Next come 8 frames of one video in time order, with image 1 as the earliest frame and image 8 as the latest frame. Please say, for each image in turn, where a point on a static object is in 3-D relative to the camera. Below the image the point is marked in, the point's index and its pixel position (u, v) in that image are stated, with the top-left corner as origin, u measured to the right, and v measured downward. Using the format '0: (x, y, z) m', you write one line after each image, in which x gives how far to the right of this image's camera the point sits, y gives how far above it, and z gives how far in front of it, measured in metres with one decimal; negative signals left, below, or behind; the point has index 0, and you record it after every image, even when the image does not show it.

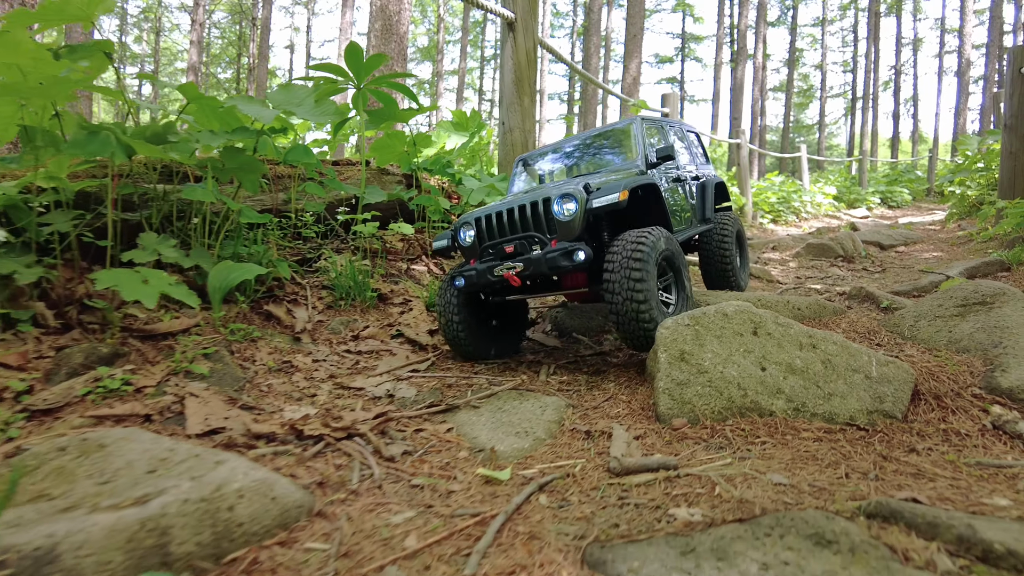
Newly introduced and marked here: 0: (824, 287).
0: (+2.7, 0.0, +5.4) m
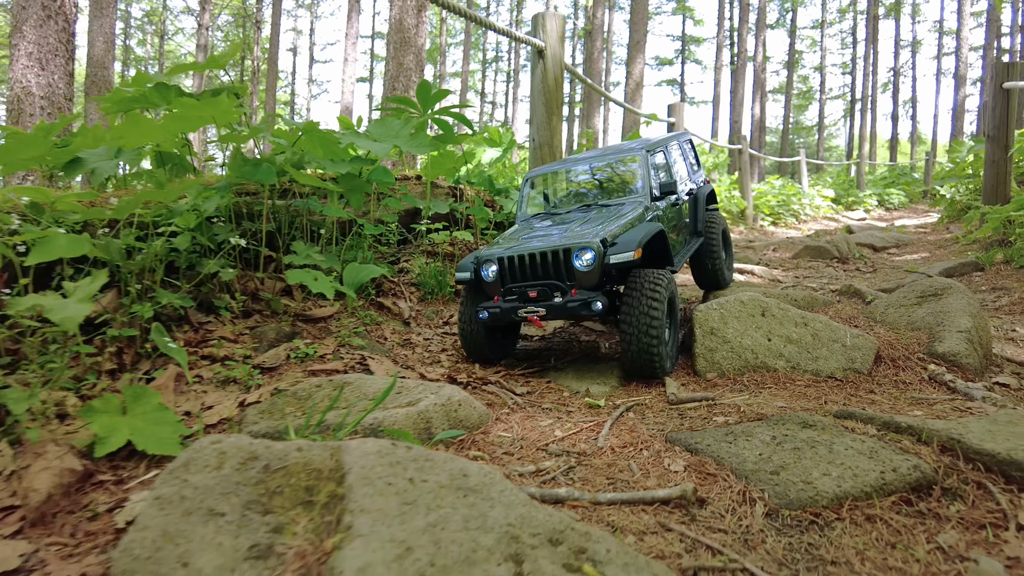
0: (+3.1, 0.0, +6.3) m
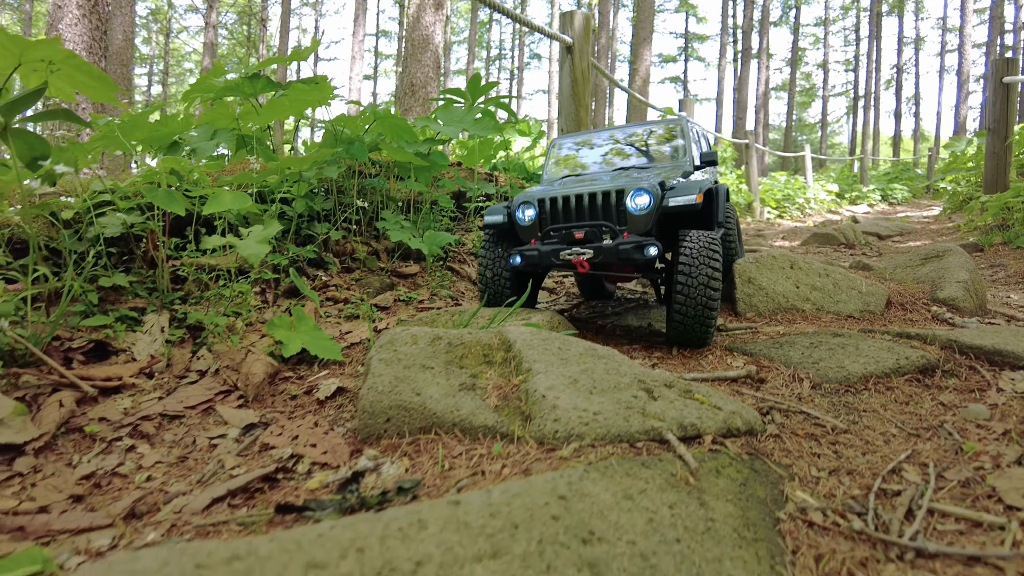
0: (+3.5, +0.3, +6.9) m
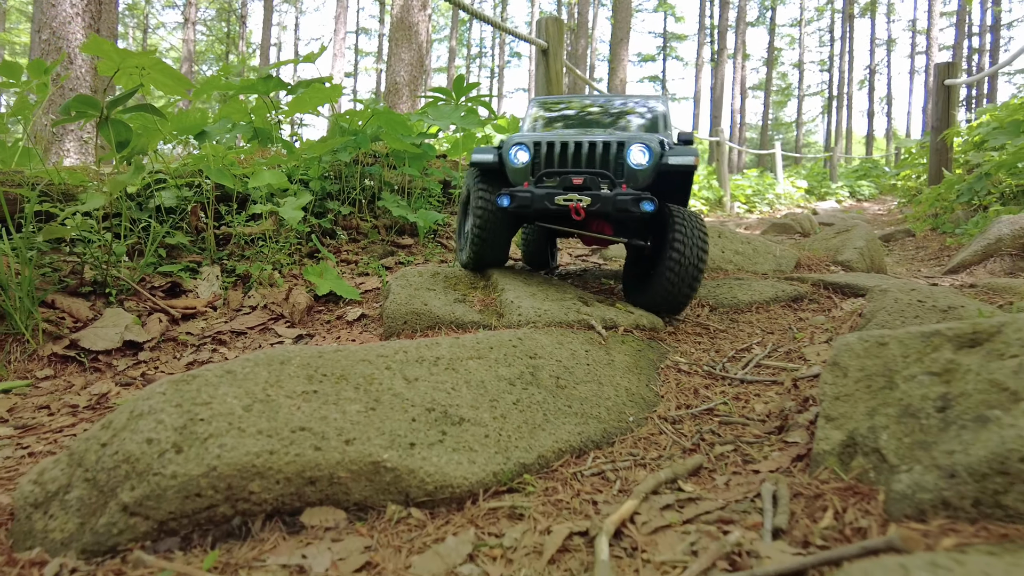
0: (+3.2, +0.6, +7.8) m
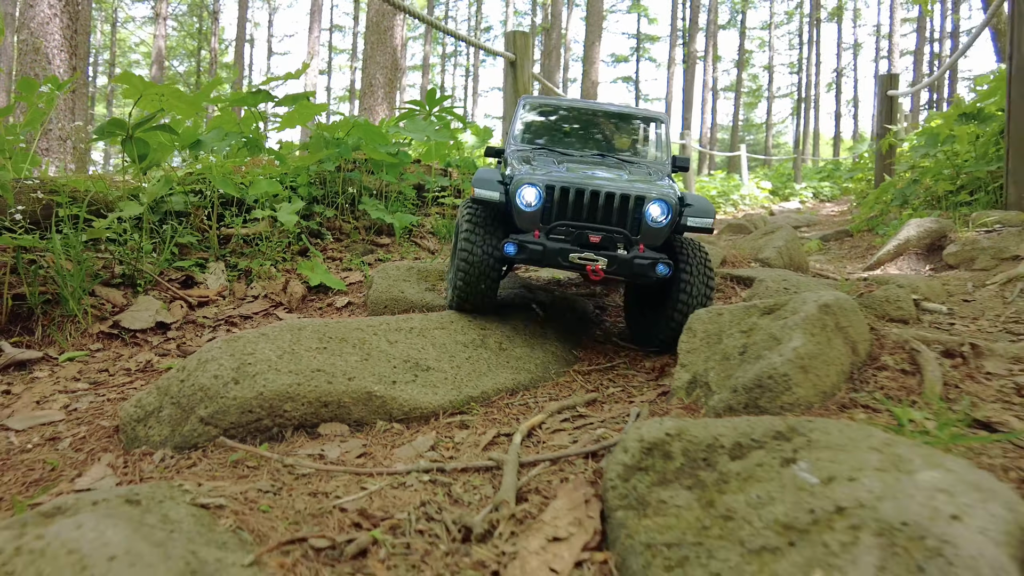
0: (+2.8, +0.6, +8.6) m
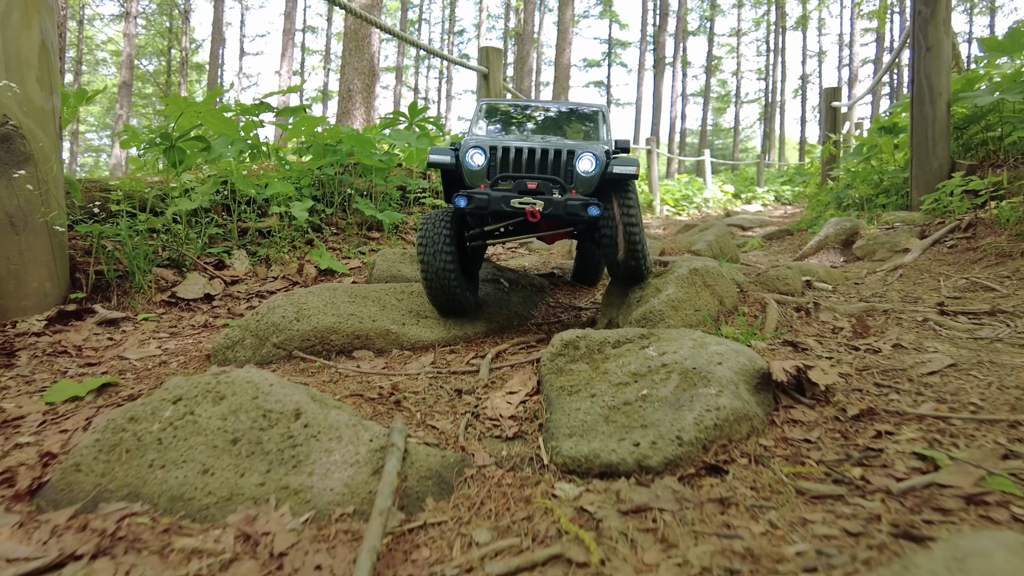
0: (+2.4, +0.8, +9.7) m
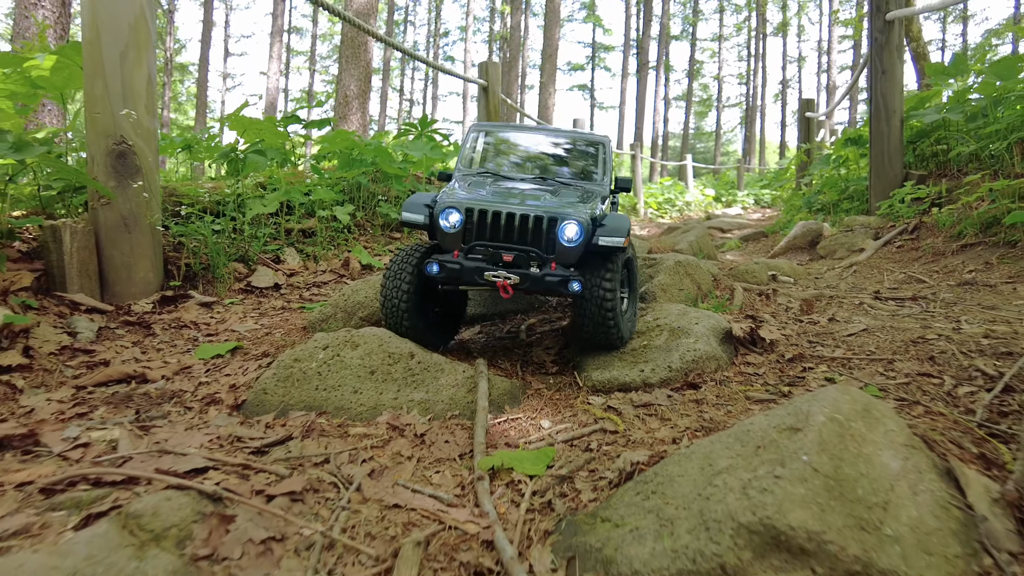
0: (+2.4, +0.8, +10.6) m
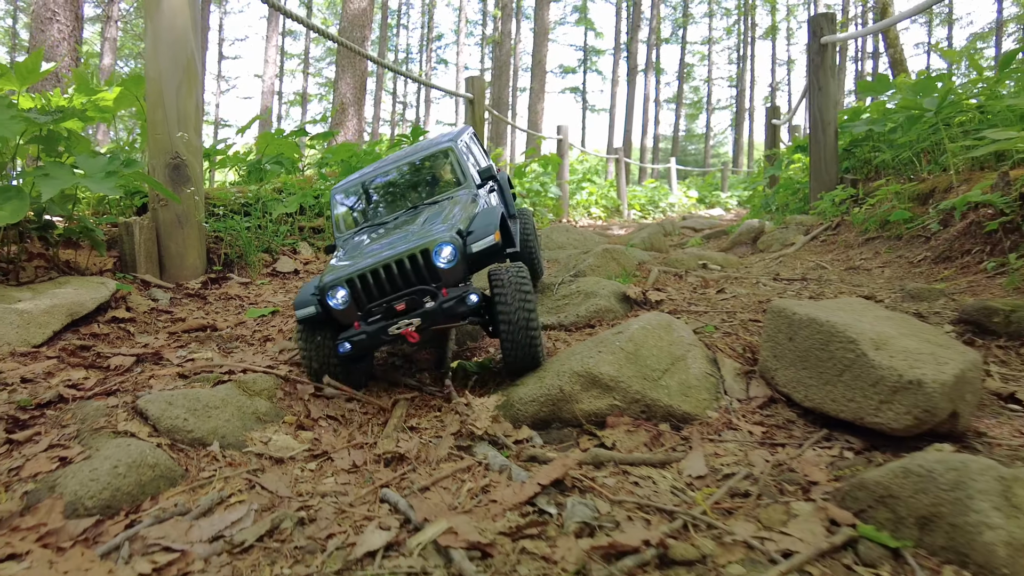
0: (+2.1, +1.0, +11.9) m
